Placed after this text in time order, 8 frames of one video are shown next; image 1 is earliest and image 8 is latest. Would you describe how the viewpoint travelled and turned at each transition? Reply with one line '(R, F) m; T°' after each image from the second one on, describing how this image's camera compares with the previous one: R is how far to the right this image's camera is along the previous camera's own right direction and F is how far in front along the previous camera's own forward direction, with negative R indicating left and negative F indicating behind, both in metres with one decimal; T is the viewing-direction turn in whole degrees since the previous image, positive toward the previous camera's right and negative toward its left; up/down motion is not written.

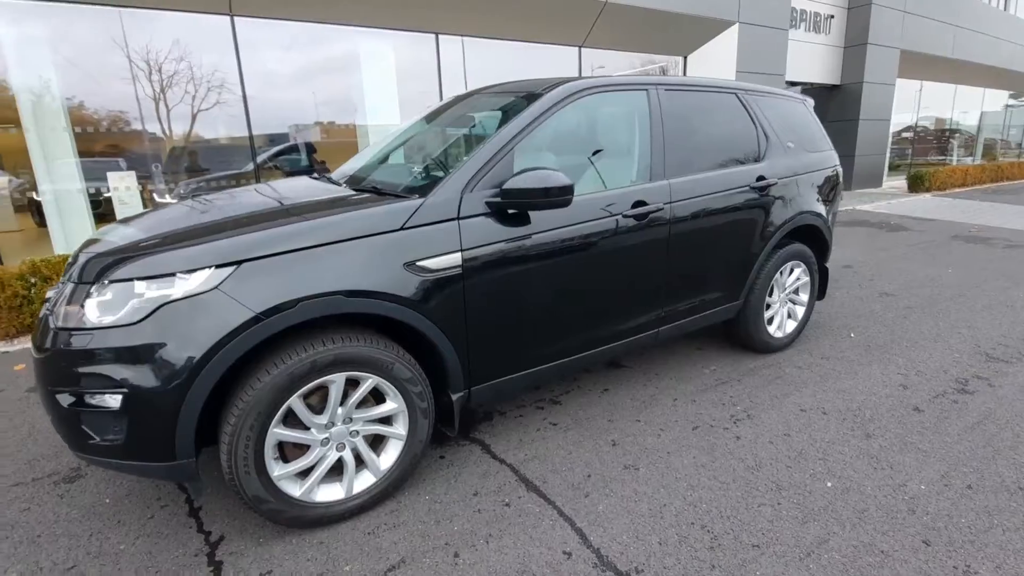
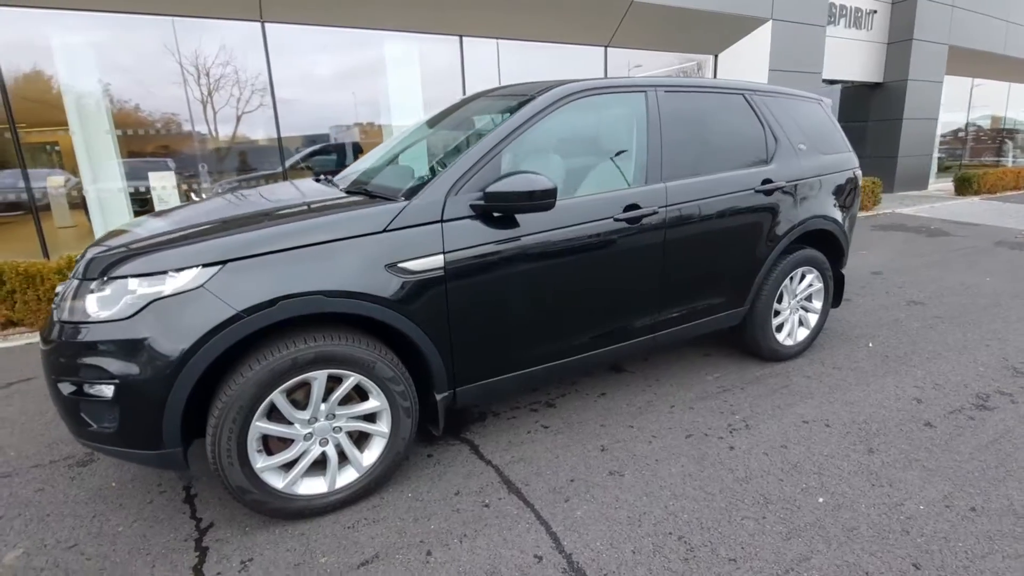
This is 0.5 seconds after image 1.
(+0.2, 0.0) m; -4°
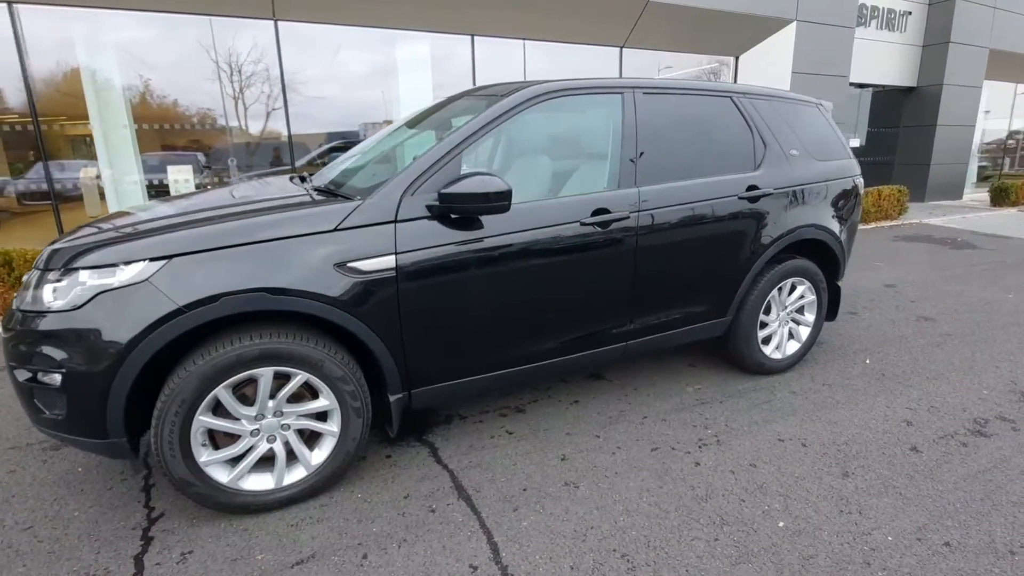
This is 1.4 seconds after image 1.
(+0.3, +0.1) m; -3°
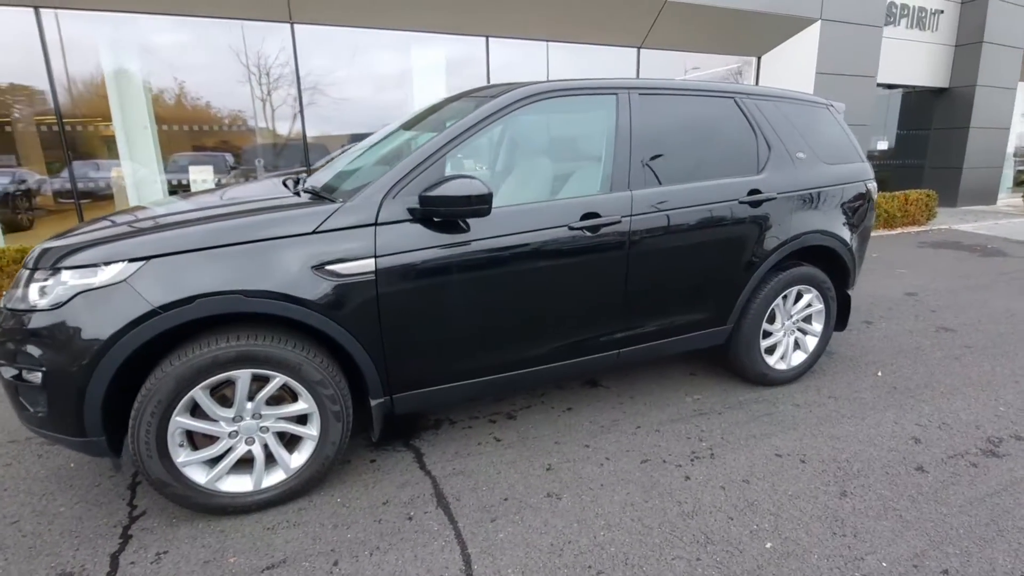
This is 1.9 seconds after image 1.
(+0.2, +0.1) m; -3°
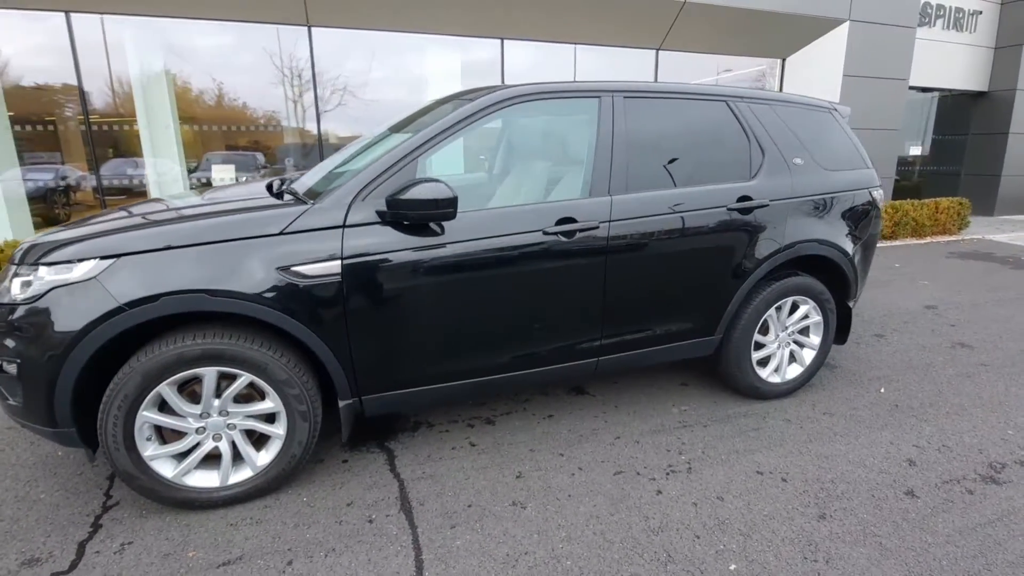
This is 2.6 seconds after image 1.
(+0.3, 0.0) m; -3°
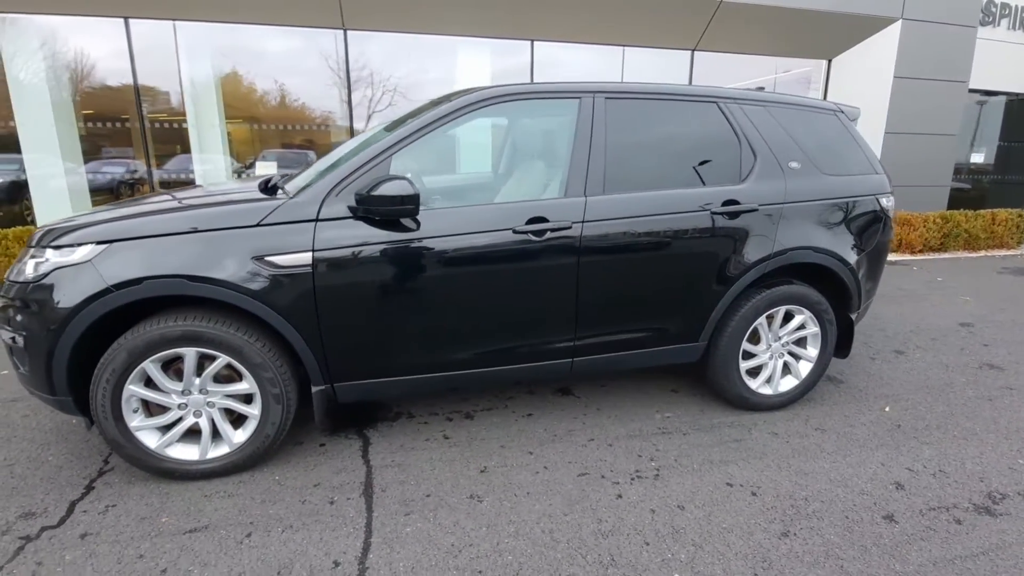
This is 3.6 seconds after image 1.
(+0.4, 0.0) m; -5°
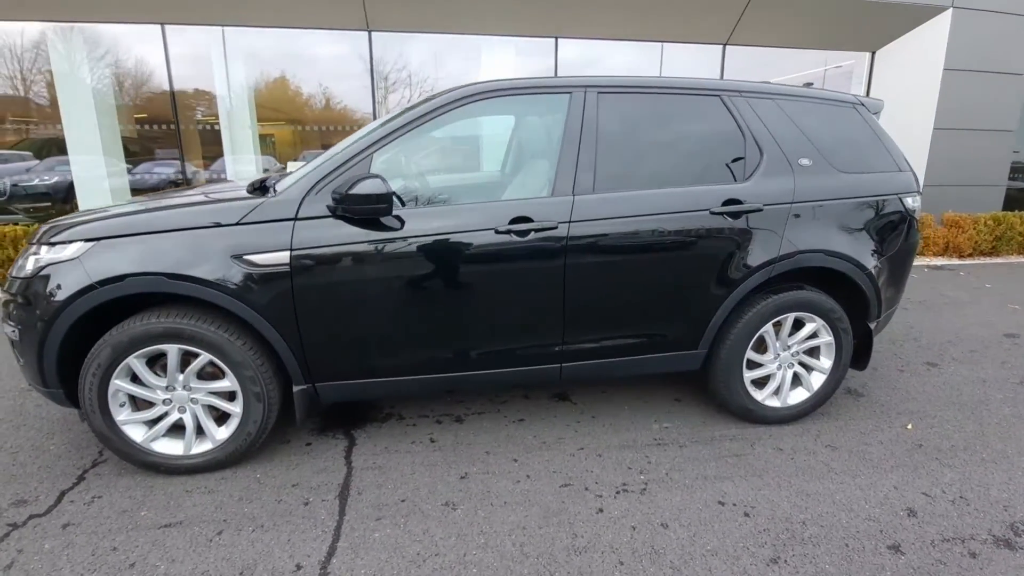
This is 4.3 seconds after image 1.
(+0.3, +0.1) m; -4°
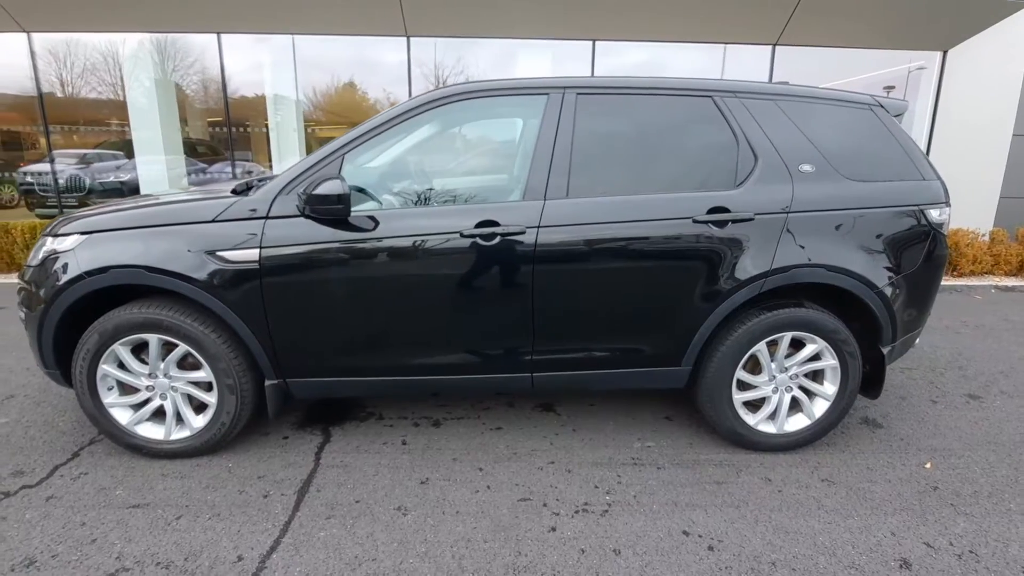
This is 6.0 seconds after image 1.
(+0.4, +0.1) m; -7°
